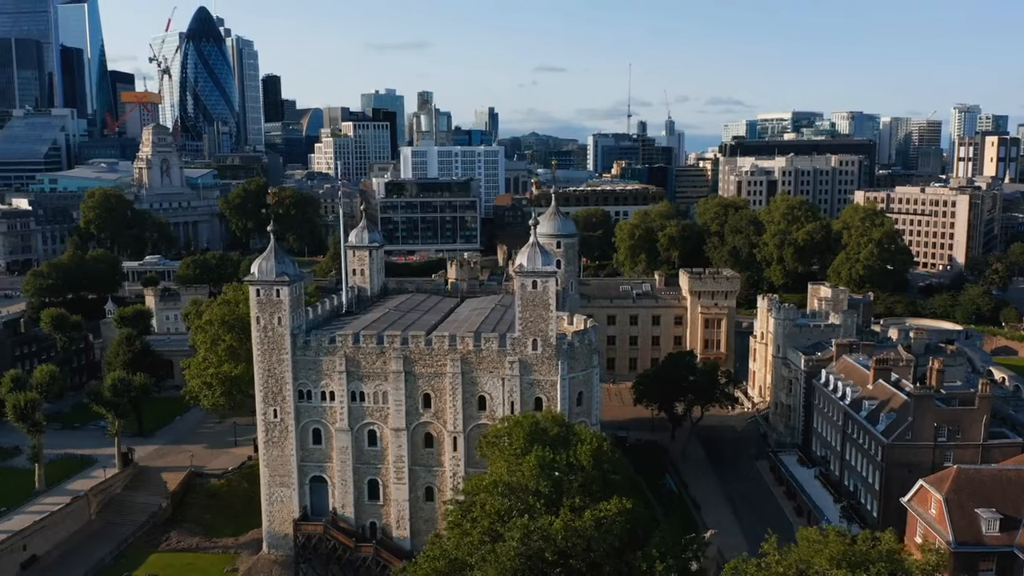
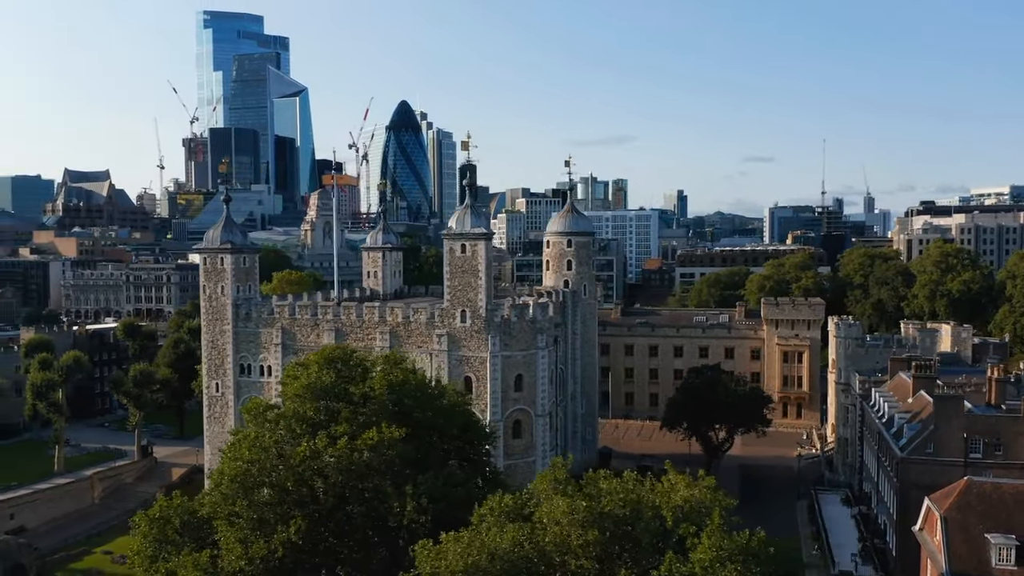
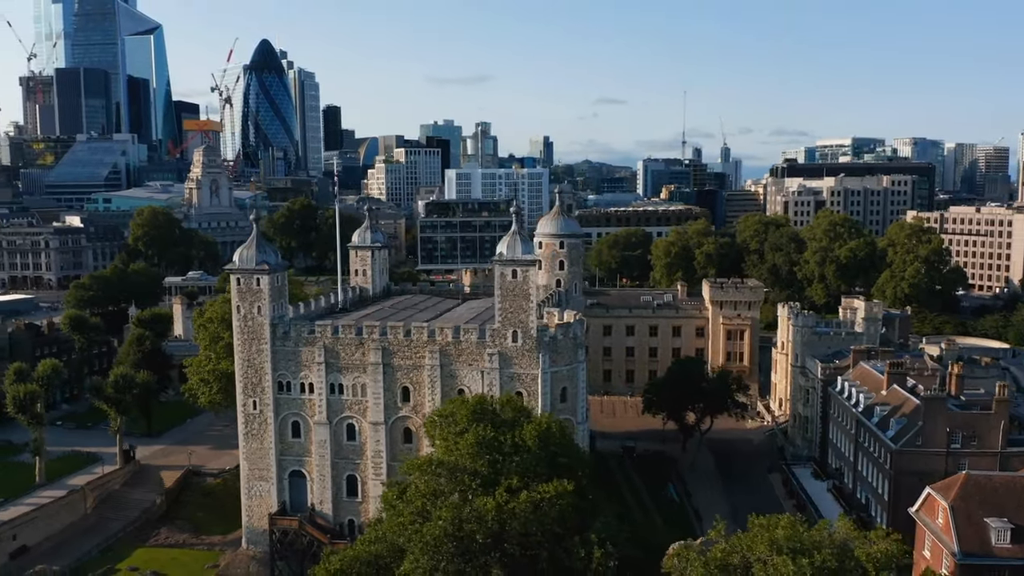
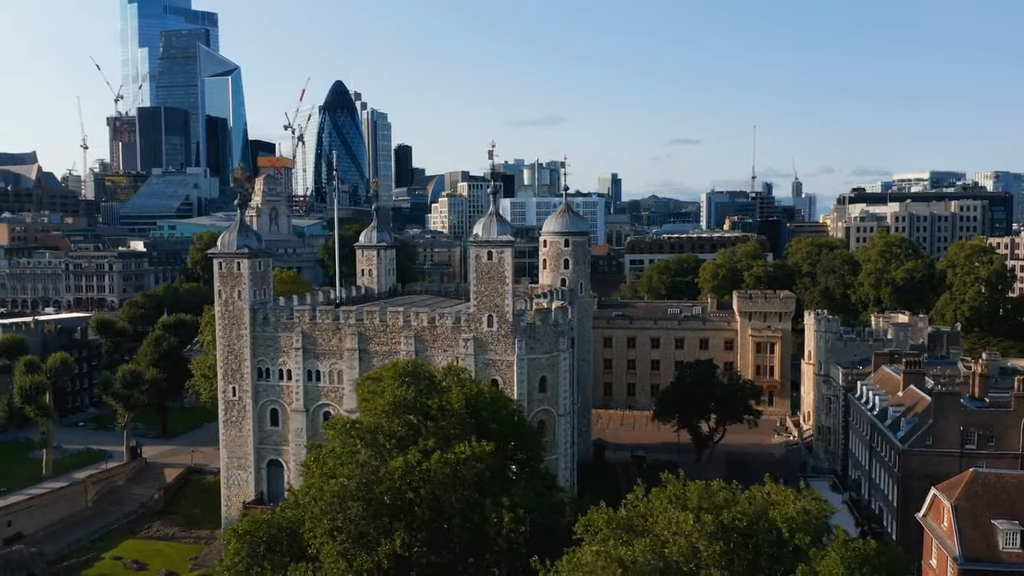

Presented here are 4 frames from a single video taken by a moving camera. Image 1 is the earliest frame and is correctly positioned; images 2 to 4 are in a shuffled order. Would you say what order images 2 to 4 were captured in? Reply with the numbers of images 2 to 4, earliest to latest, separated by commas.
3, 4, 2
